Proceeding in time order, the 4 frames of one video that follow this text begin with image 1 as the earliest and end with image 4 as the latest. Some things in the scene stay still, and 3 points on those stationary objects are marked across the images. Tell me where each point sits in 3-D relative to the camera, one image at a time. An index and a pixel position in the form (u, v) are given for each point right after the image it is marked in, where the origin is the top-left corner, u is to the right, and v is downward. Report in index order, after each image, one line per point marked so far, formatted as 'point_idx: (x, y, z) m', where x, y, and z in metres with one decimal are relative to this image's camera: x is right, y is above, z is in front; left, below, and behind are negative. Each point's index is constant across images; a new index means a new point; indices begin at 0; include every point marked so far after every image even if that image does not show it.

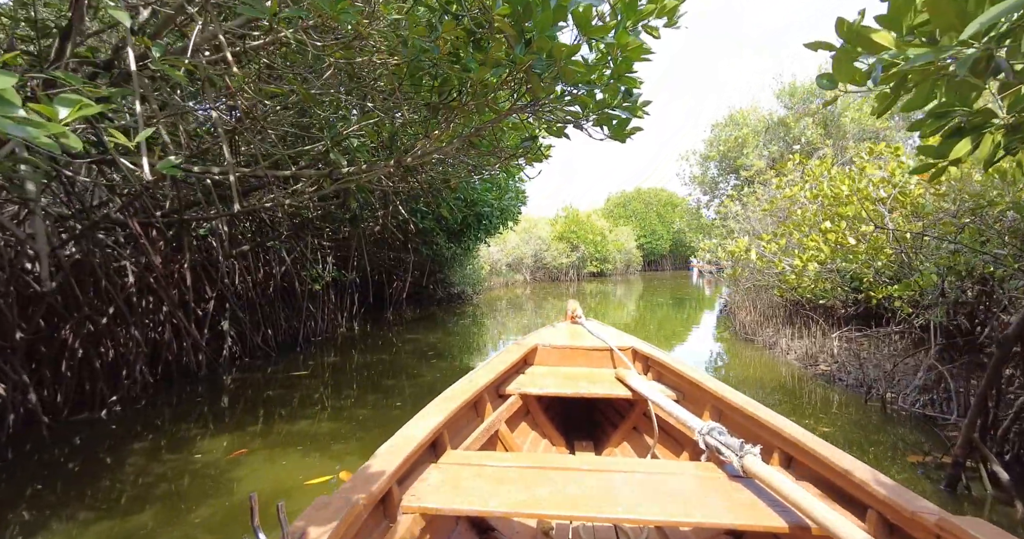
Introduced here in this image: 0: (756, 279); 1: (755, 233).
0: (+3.9, -0.2, +8.1) m
1: (+4.0, +0.6, +8.6) m
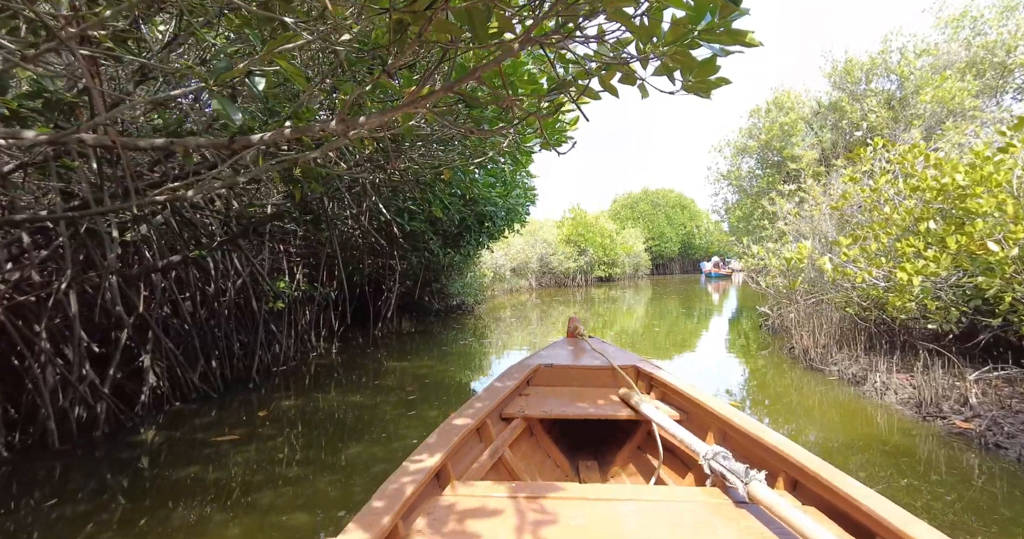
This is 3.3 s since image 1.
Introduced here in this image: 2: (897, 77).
0: (+4.0, -0.3, +6.6) m
1: (+4.2, +0.4, +7.1) m
2: (+6.1, +3.1, +8.3) m
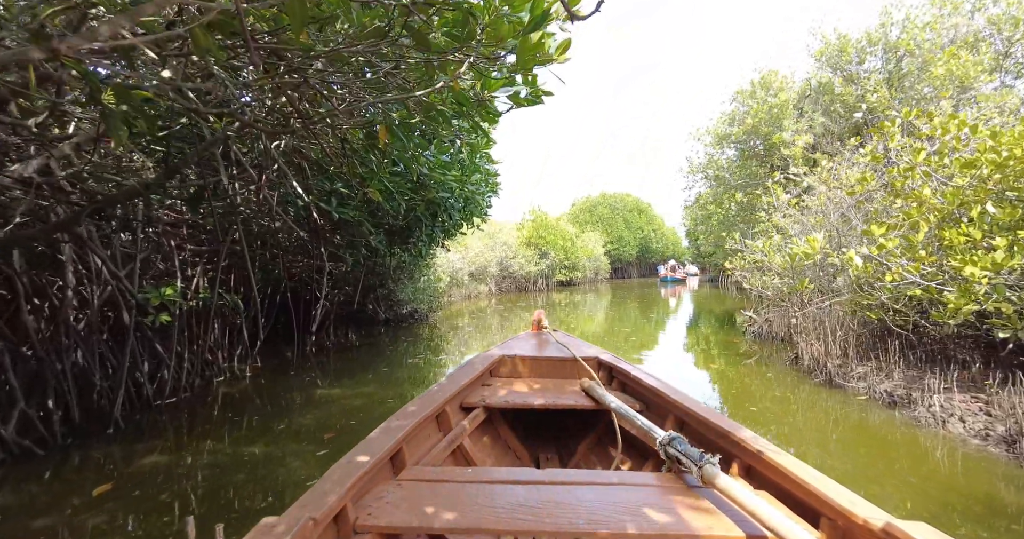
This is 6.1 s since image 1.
0: (+3.5, -0.3, +5.6) m
1: (+3.7, +0.5, +6.1) m
2: (+5.5, +3.1, +7.5) m
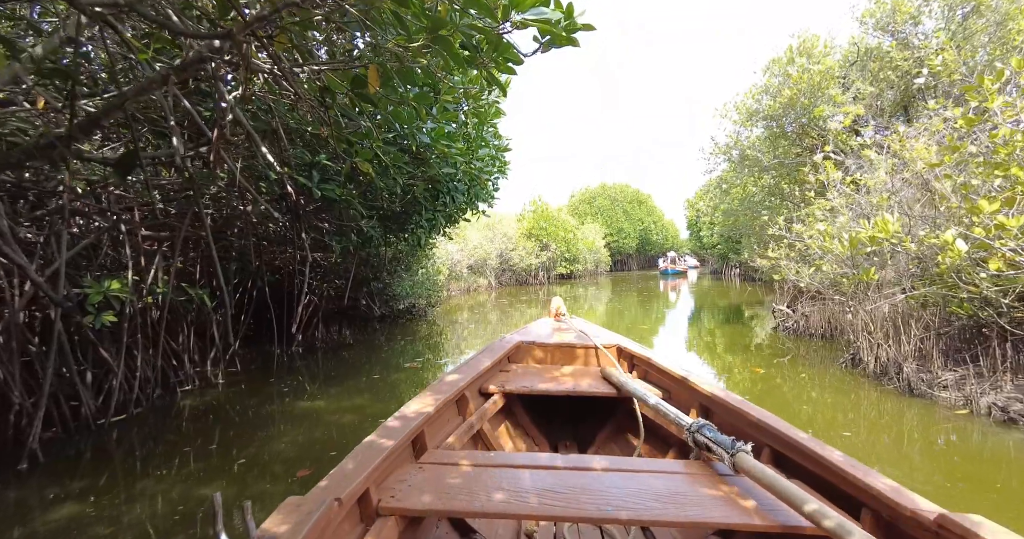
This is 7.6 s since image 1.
0: (+3.7, -0.2, +4.7) m
1: (+3.8, +0.6, +5.2) m
2: (+5.6, +3.2, +6.6) m
